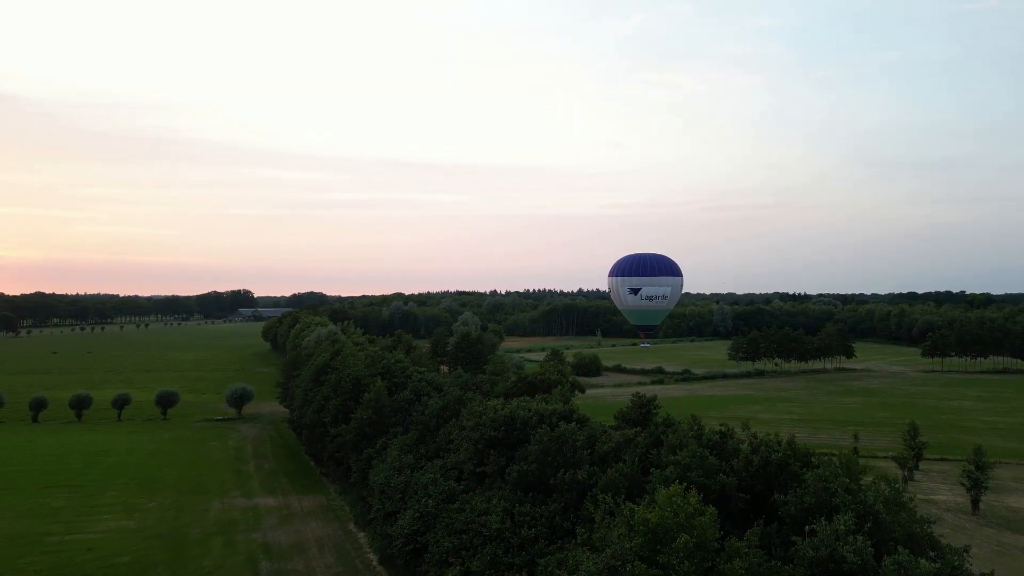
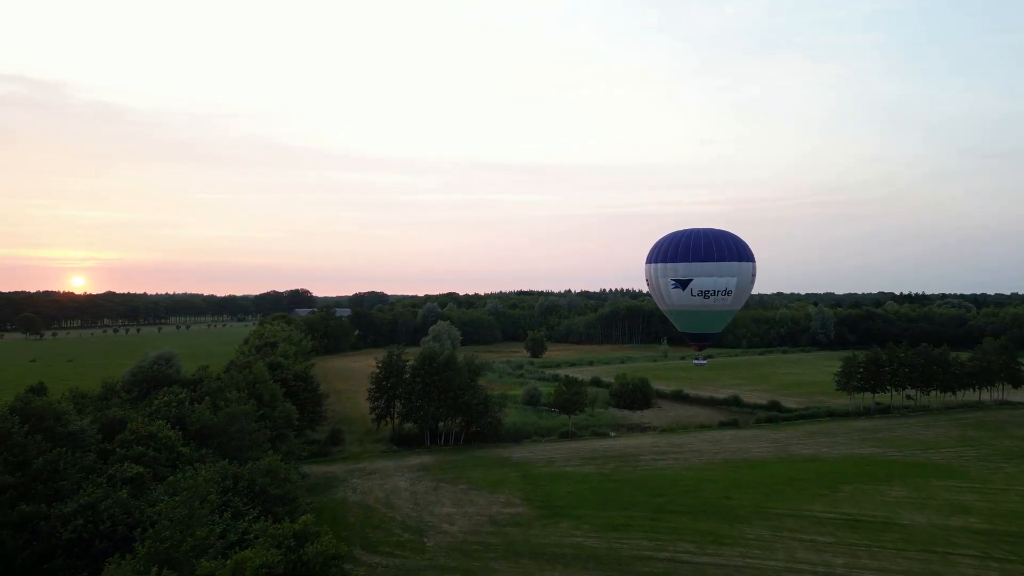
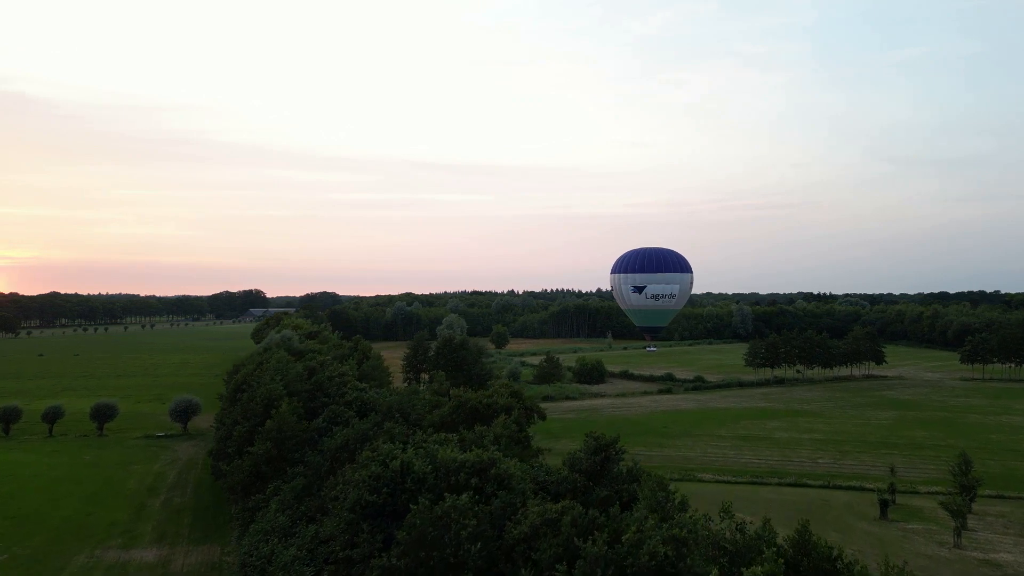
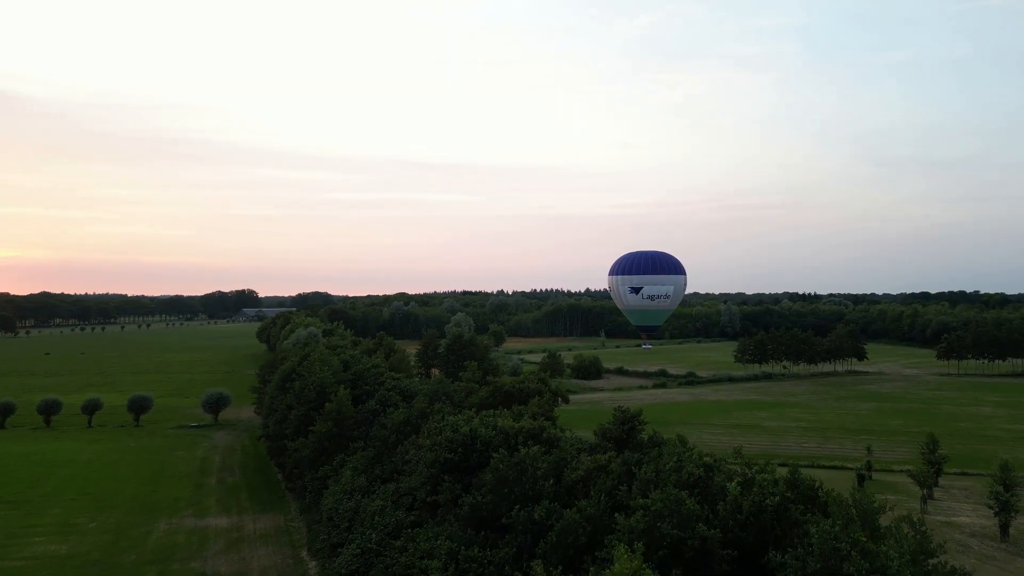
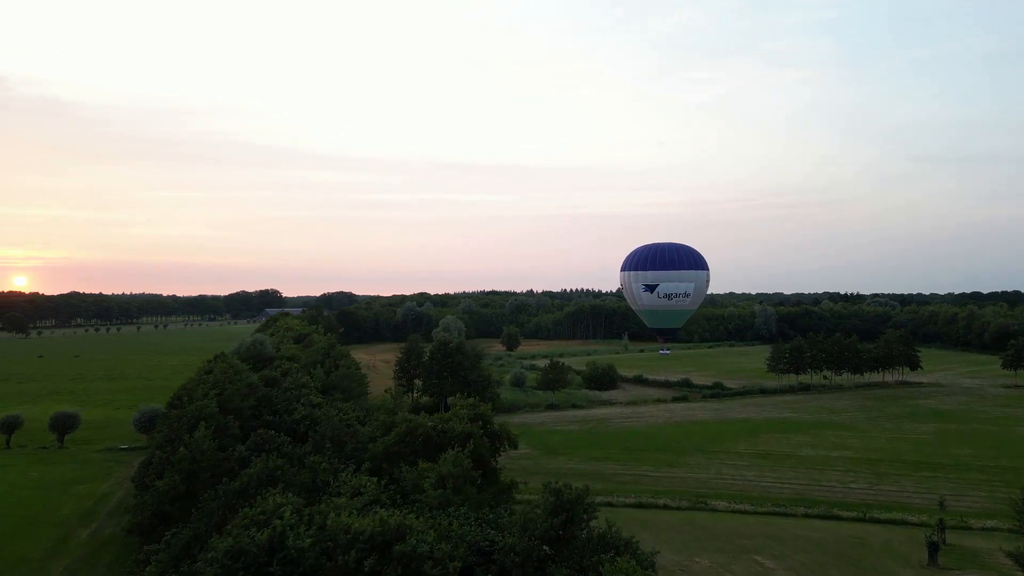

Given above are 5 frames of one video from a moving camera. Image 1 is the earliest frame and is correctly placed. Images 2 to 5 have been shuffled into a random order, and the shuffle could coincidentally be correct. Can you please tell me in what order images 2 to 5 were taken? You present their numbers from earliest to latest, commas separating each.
4, 3, 5, 2
